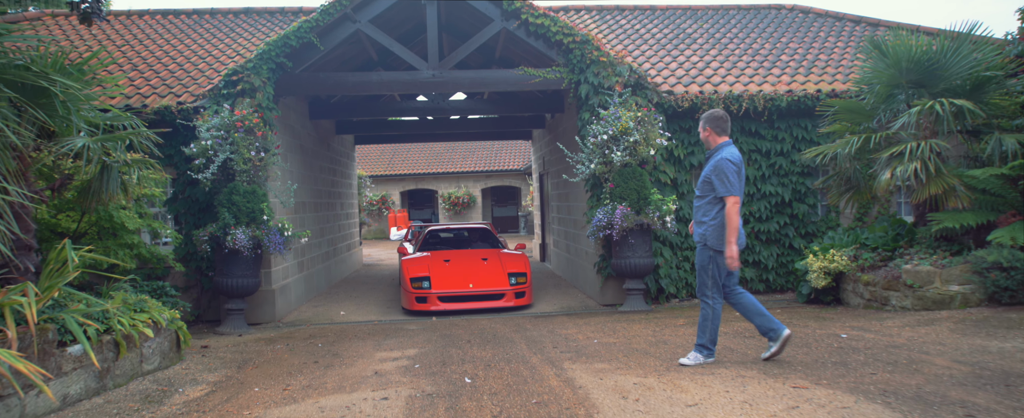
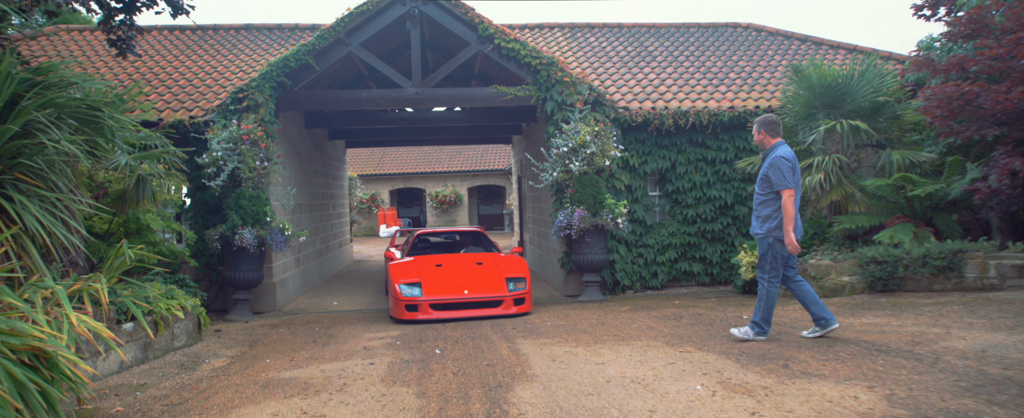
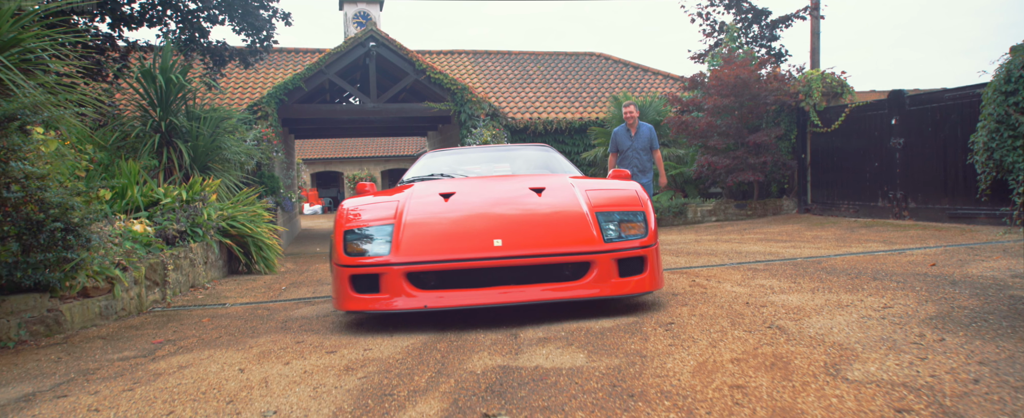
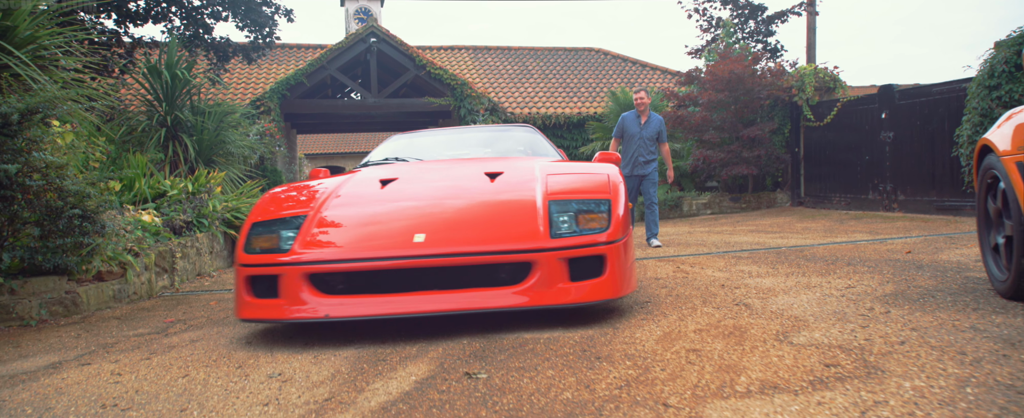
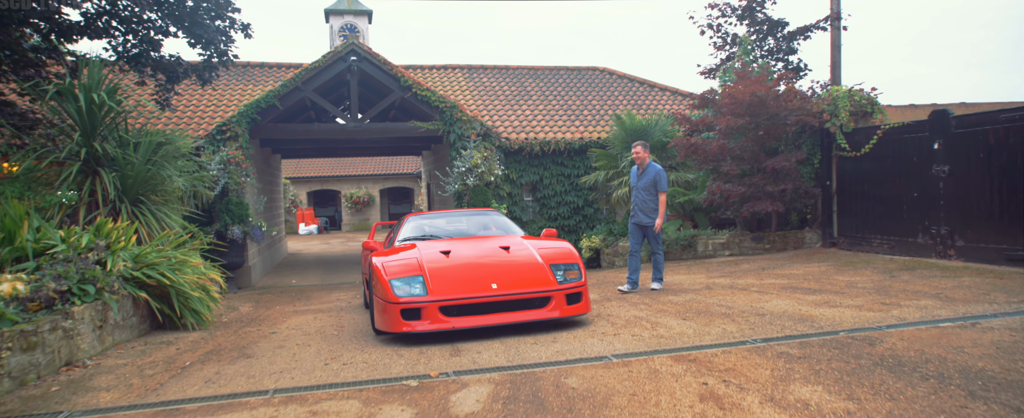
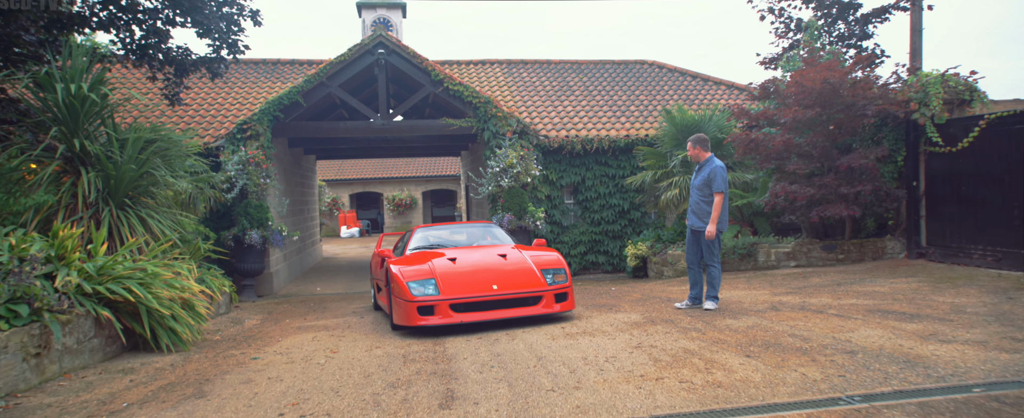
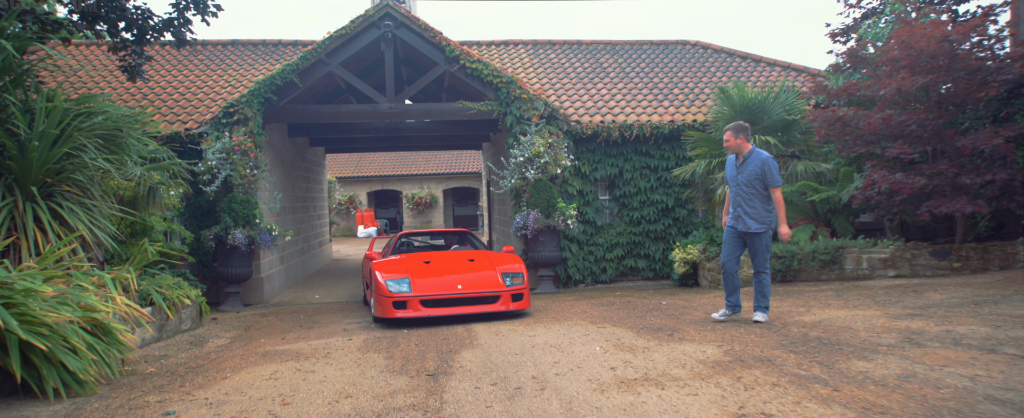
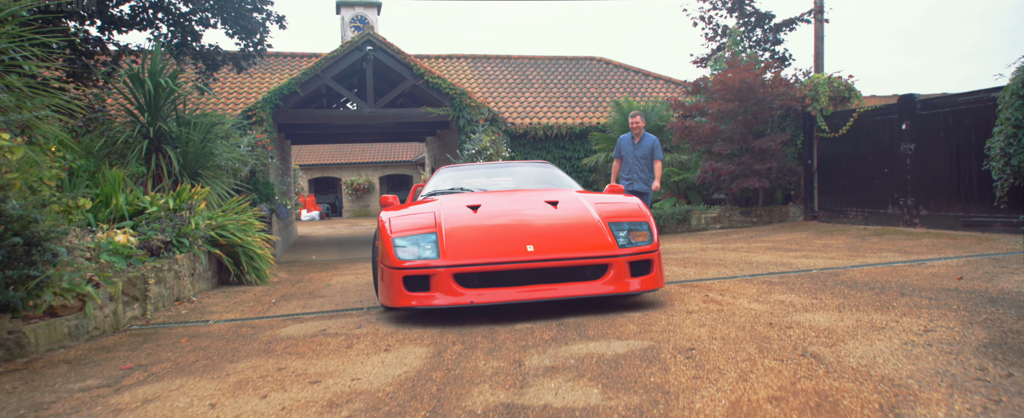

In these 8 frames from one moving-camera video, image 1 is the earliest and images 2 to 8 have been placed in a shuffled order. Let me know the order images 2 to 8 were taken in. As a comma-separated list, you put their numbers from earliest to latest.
2, 7, 6, 5, 8, 3, 4
